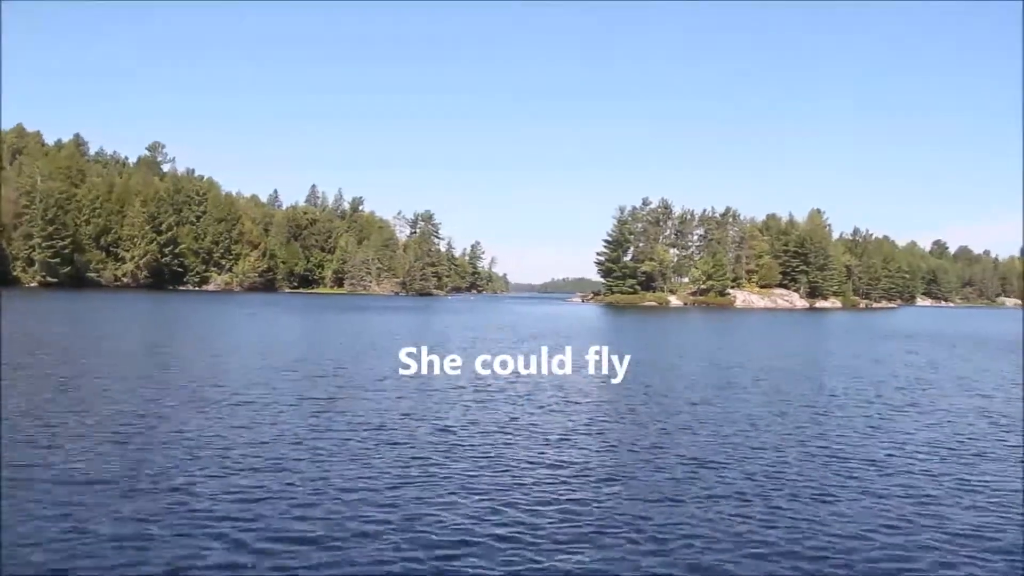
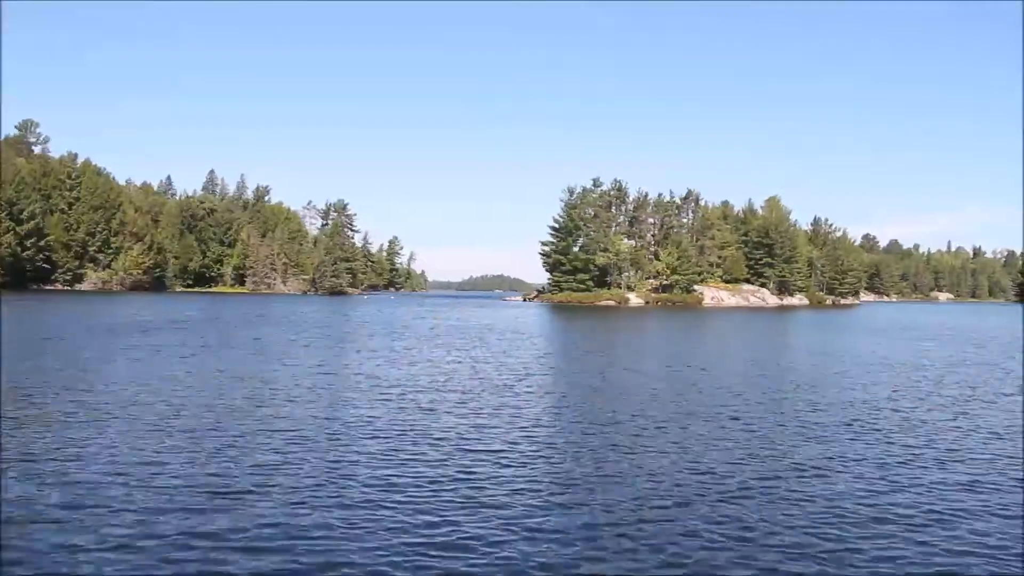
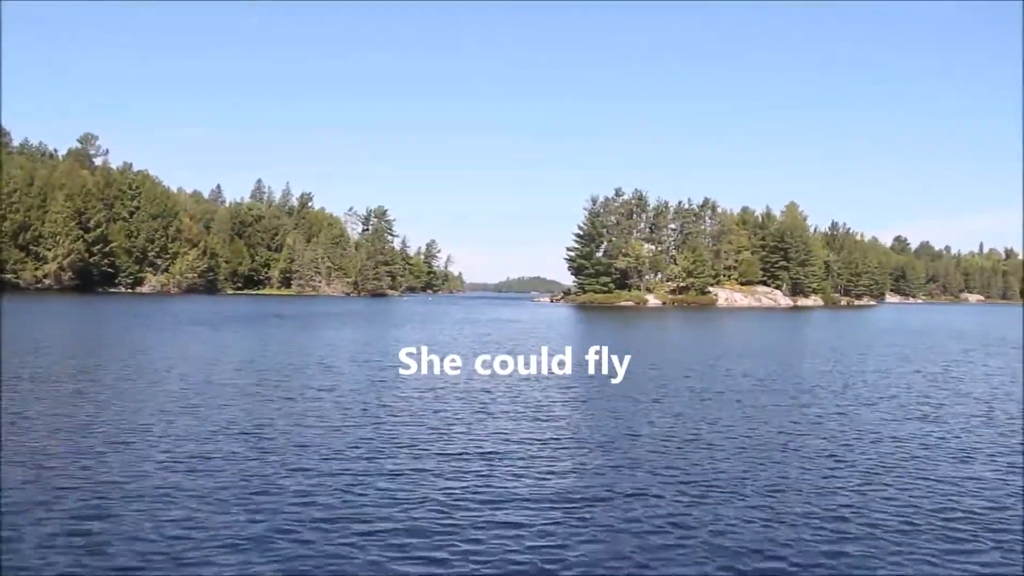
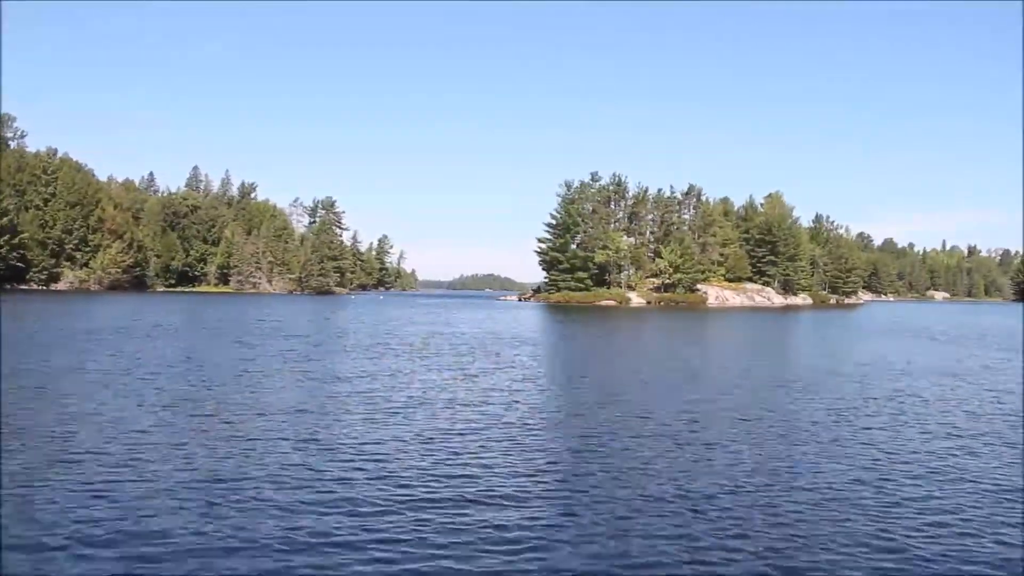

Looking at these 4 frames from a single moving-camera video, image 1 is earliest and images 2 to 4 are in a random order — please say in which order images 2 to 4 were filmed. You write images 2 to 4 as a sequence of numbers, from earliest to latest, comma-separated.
3, 2, 4
